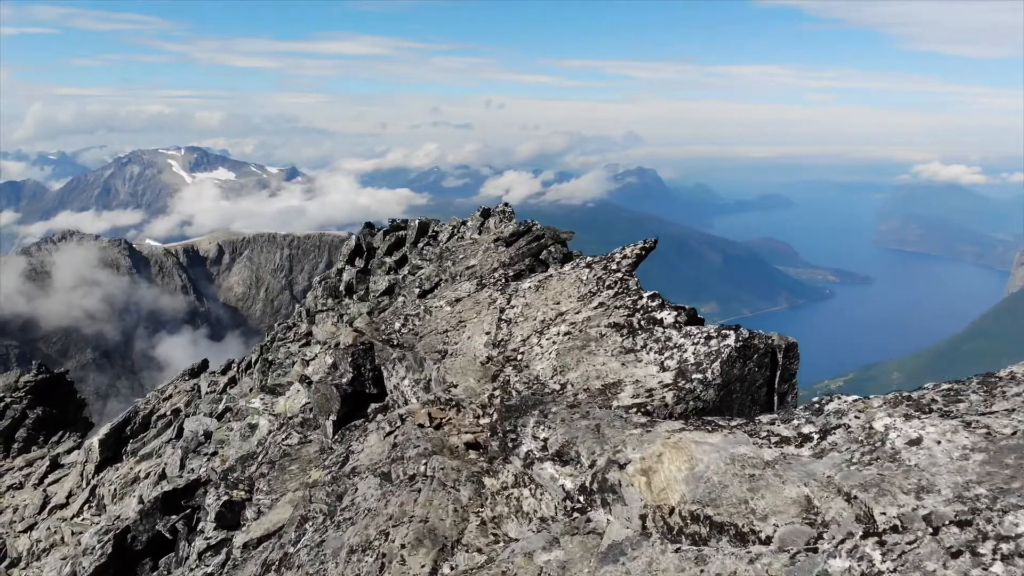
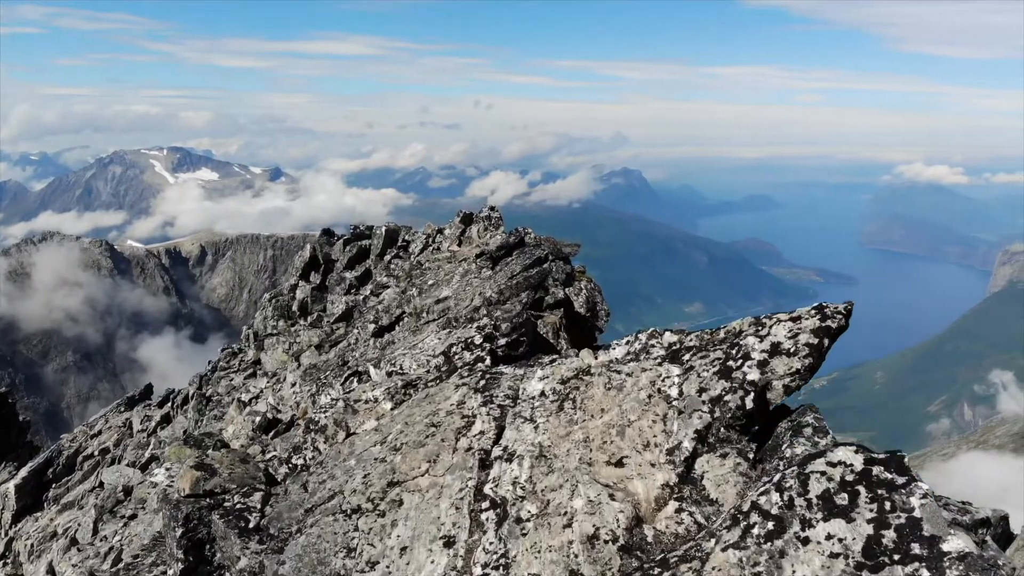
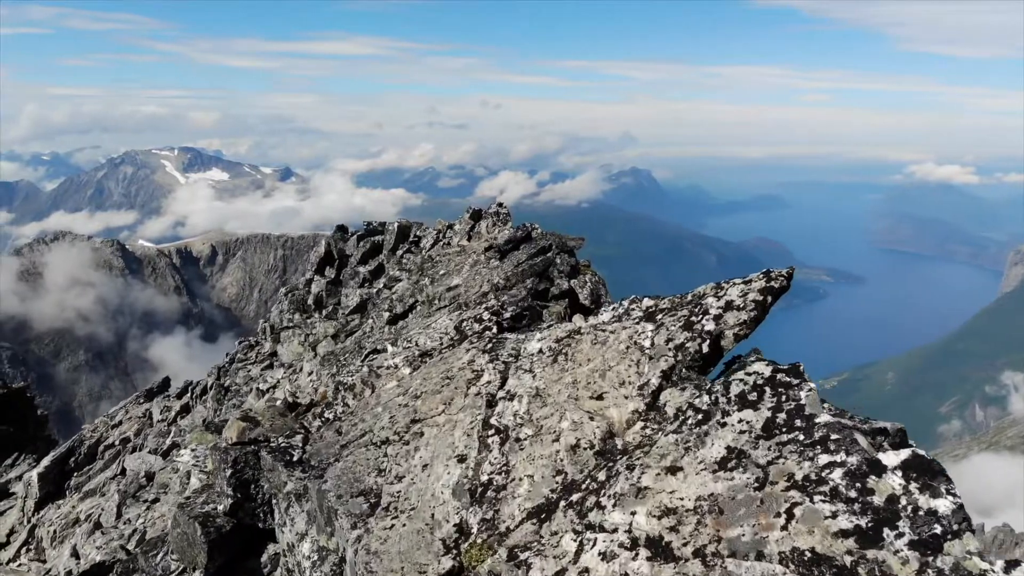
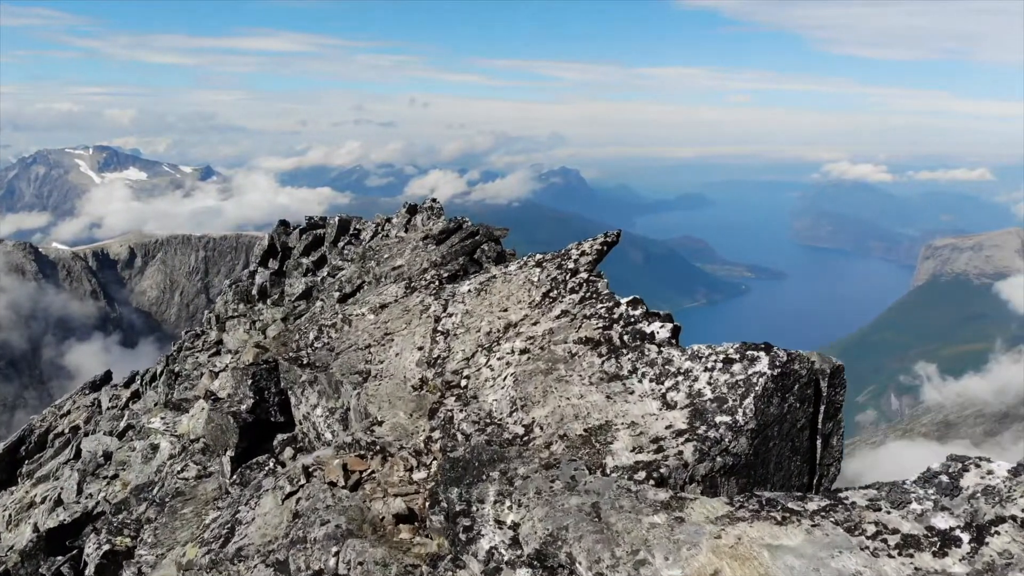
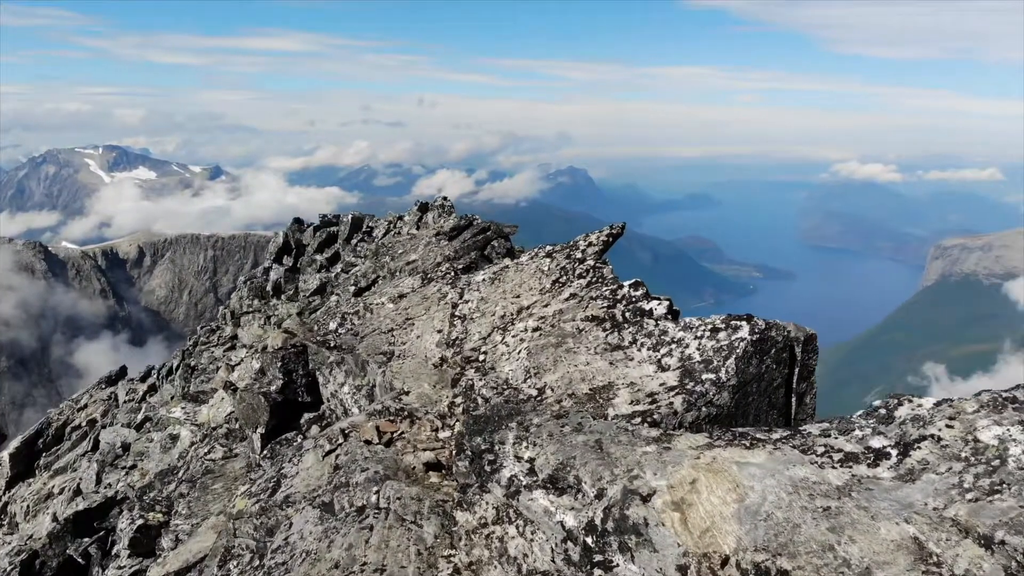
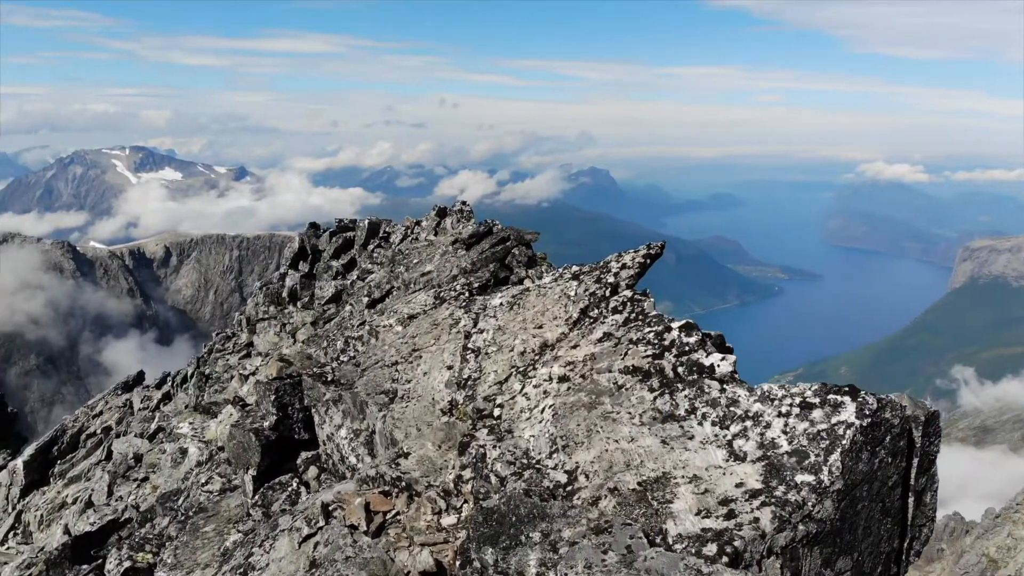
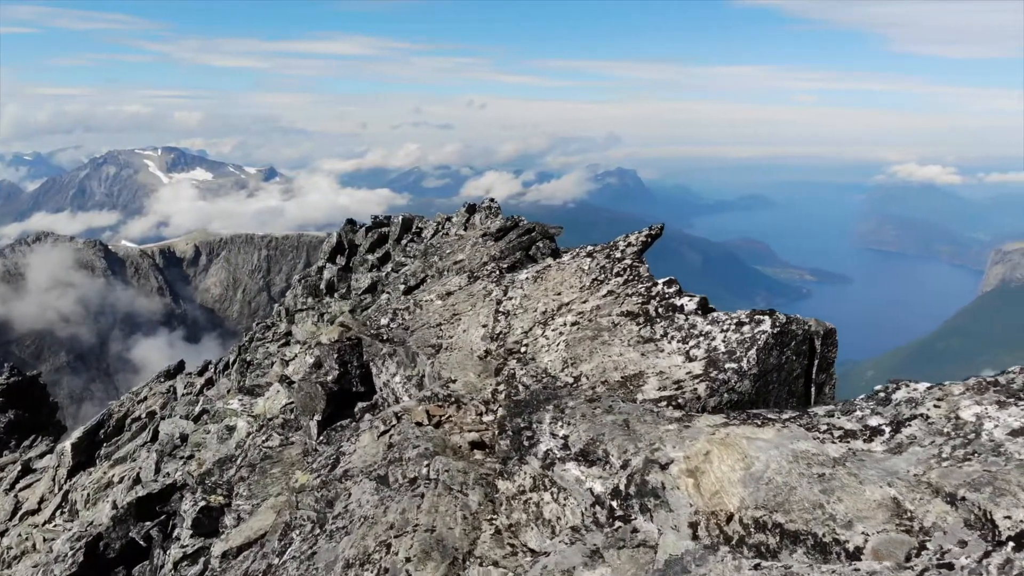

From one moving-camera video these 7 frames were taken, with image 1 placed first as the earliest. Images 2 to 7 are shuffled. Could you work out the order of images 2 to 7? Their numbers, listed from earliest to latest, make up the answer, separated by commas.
7, 5, 4, 6, 3, 2
